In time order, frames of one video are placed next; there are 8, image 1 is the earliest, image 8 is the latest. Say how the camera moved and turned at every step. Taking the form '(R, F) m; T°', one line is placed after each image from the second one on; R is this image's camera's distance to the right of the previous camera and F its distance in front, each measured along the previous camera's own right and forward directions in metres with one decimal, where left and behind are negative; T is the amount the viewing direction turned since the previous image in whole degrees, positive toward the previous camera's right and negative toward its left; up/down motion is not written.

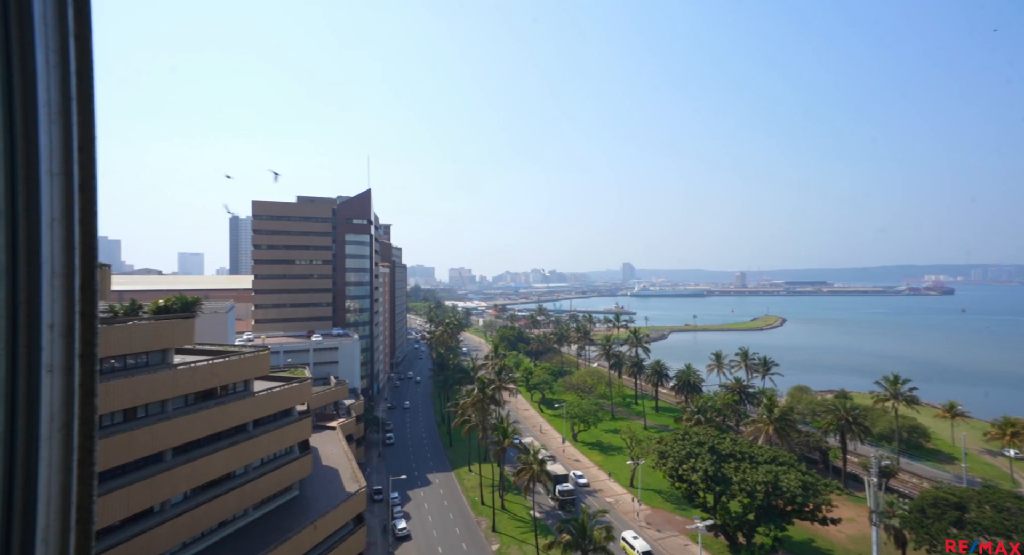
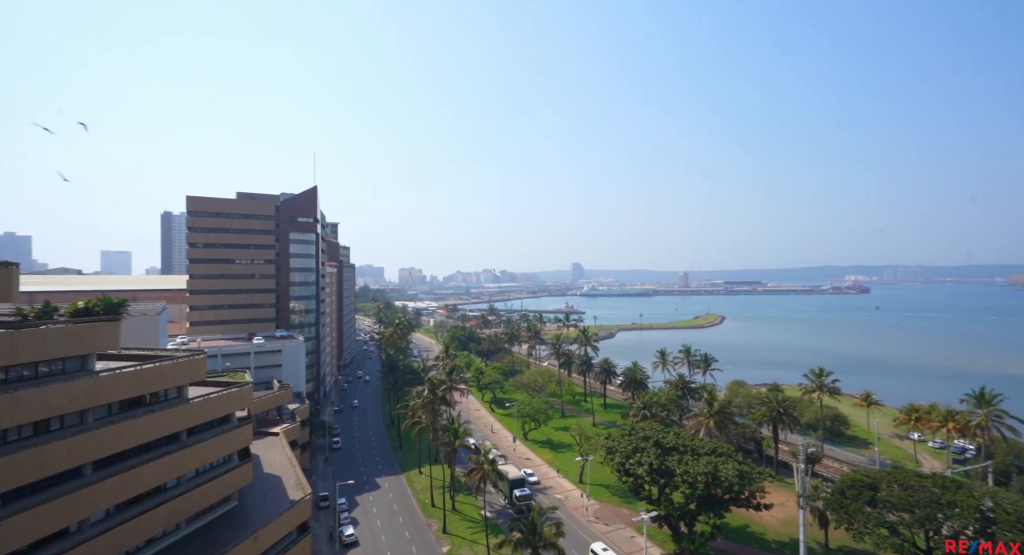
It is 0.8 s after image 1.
(+0.3, -3.1) m; +5°
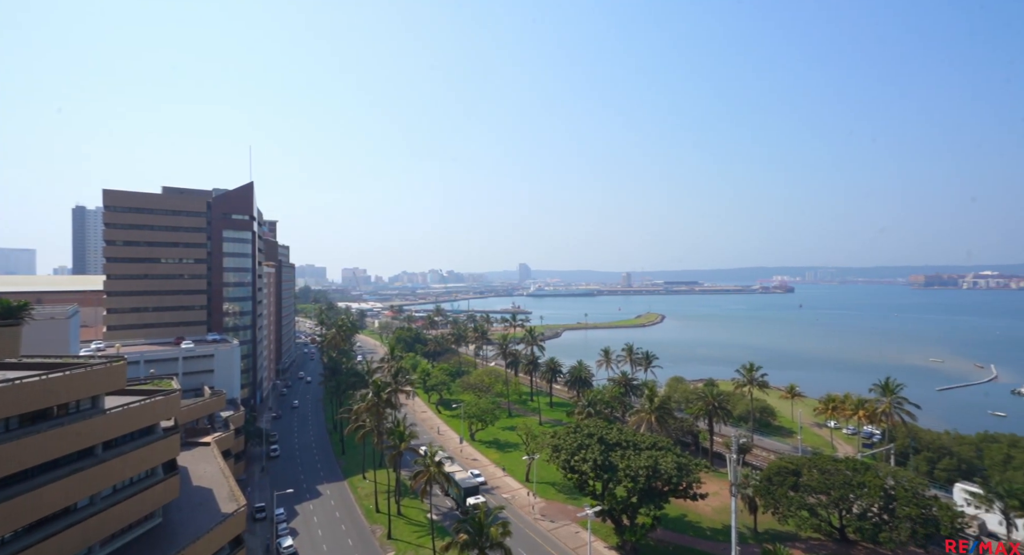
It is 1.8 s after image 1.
(+0.1, -2.4) m; +6°
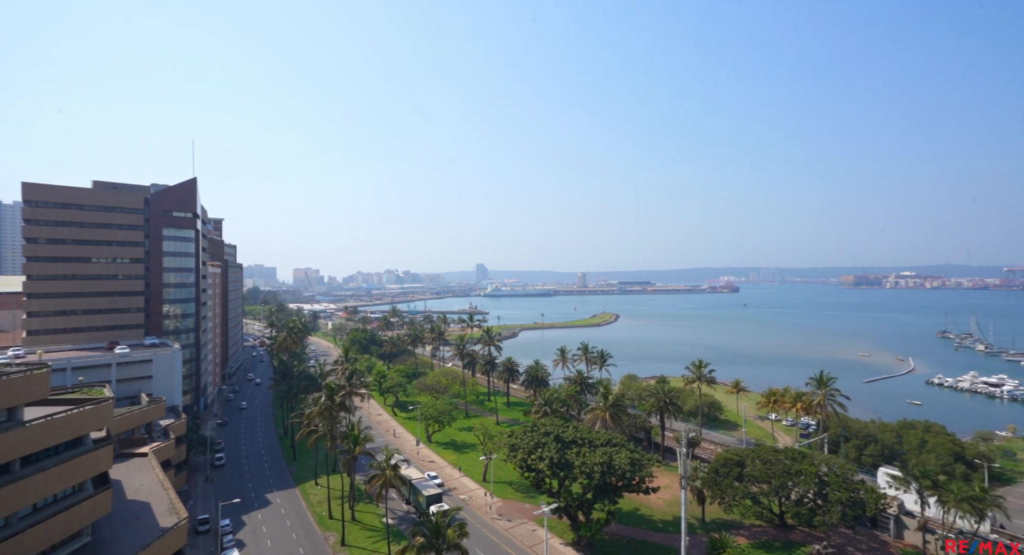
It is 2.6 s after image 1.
(+0.1, -1.6) m; +4°
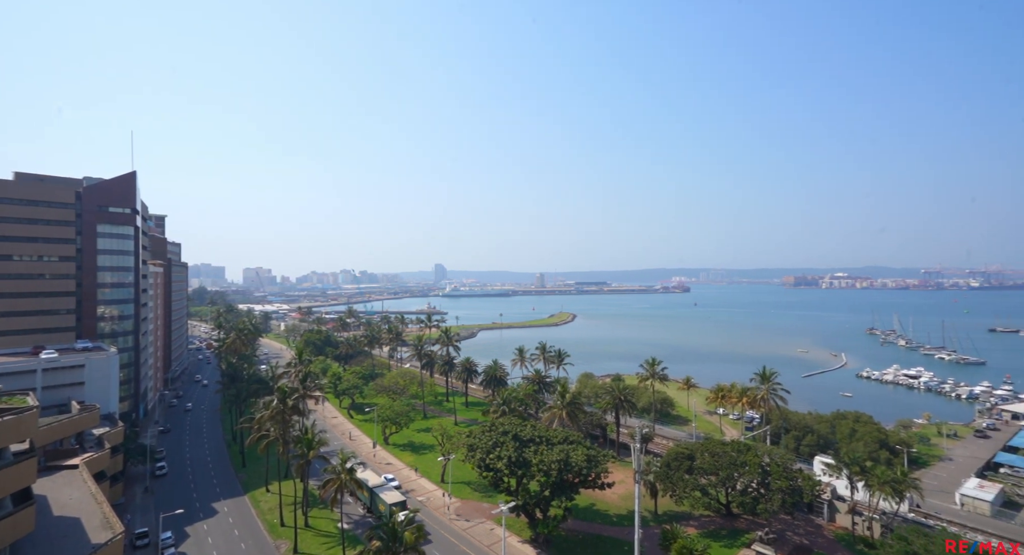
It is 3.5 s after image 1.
(+0.1, -1.3) m; +4°
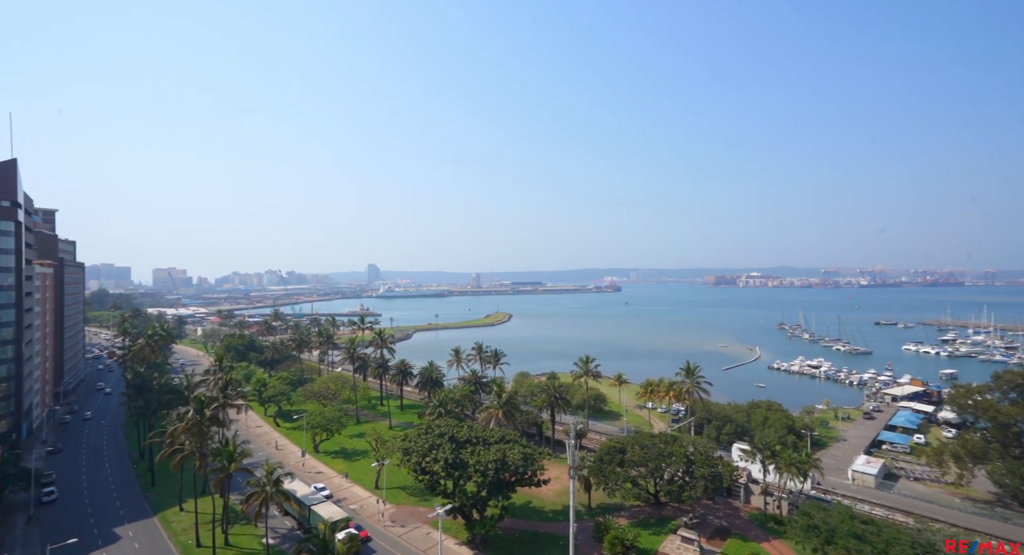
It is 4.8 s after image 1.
(0.0, -1.1) m; +7°
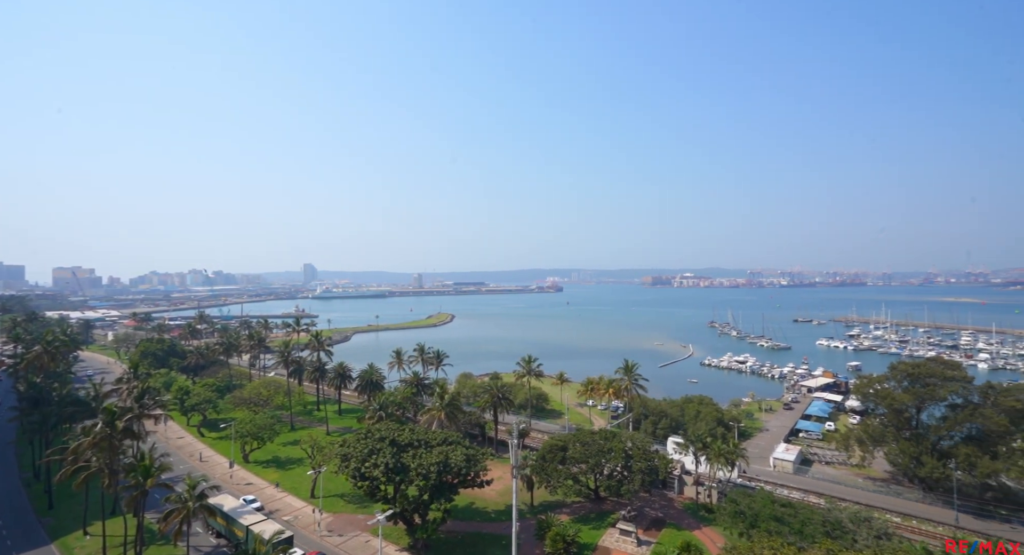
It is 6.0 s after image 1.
(0.0, -0.6) m; +6°
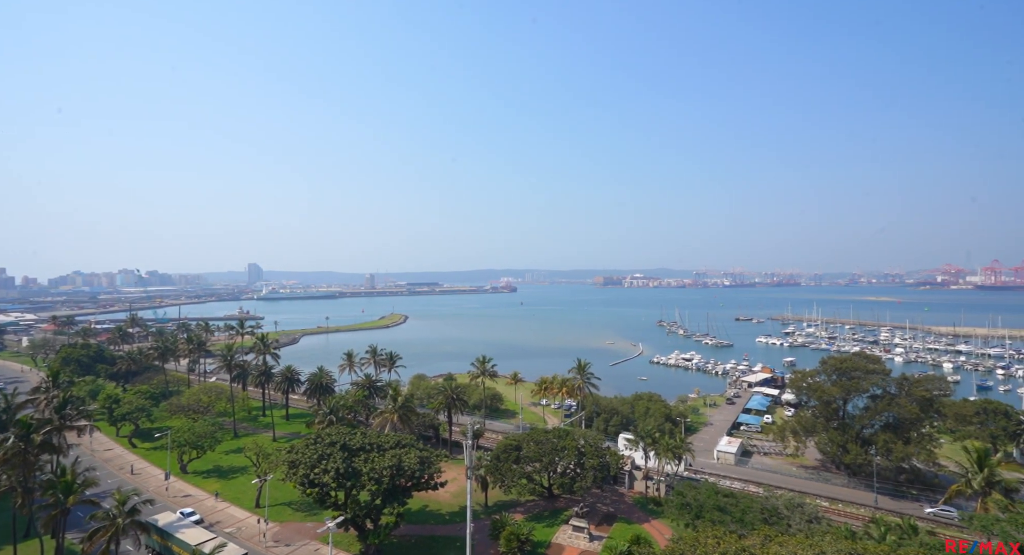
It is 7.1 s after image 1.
(0.0, -0.4) m; +5°
